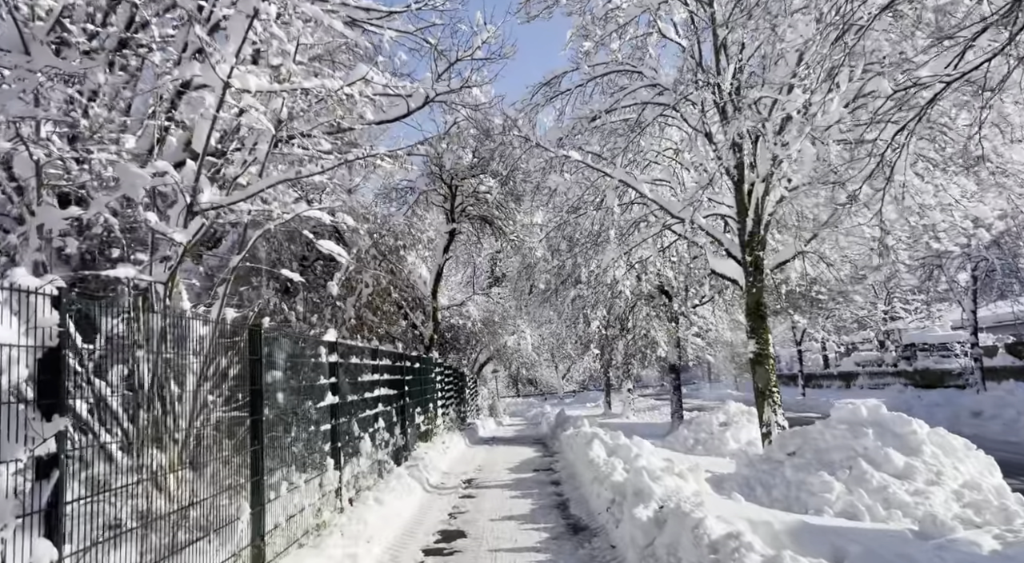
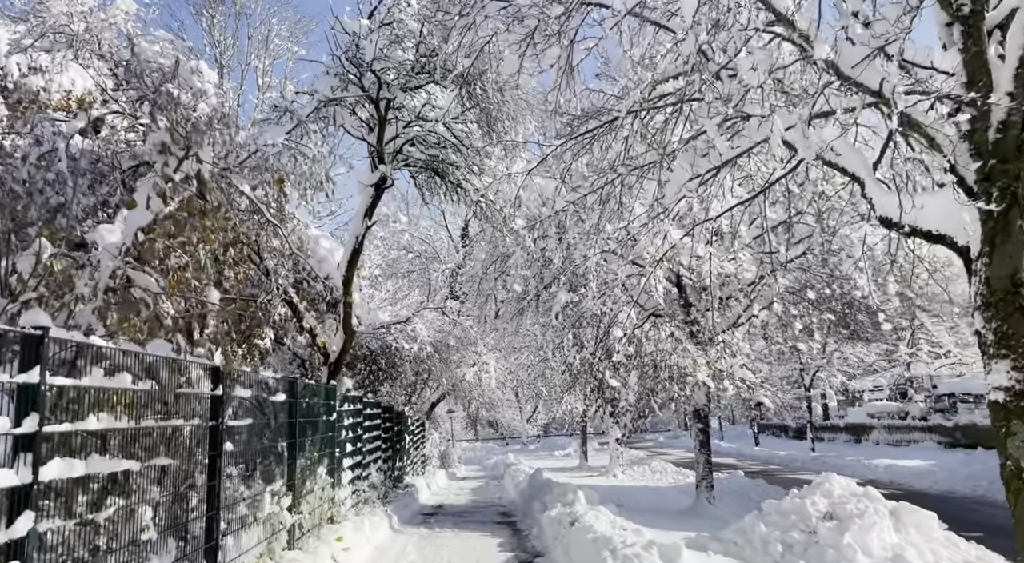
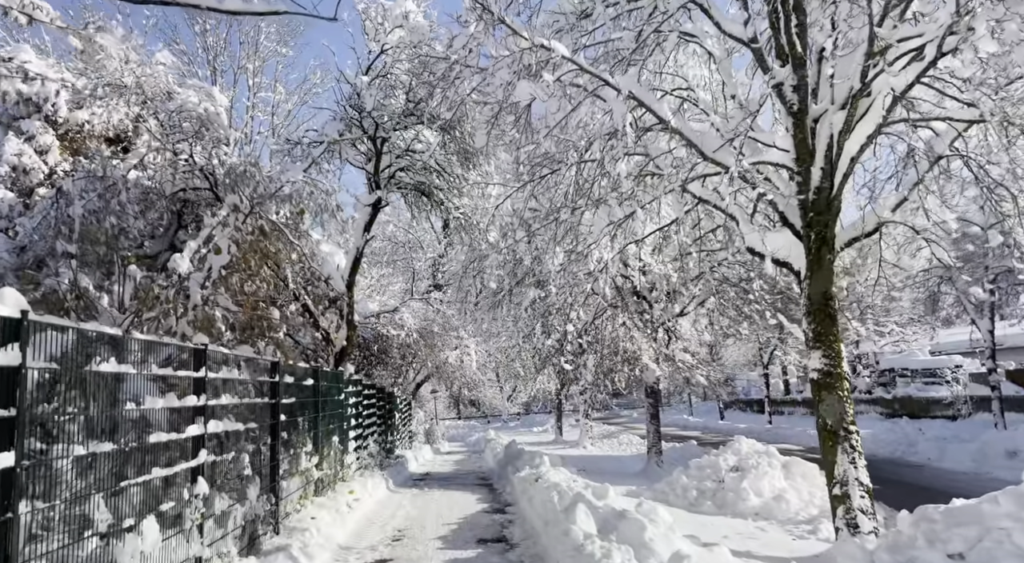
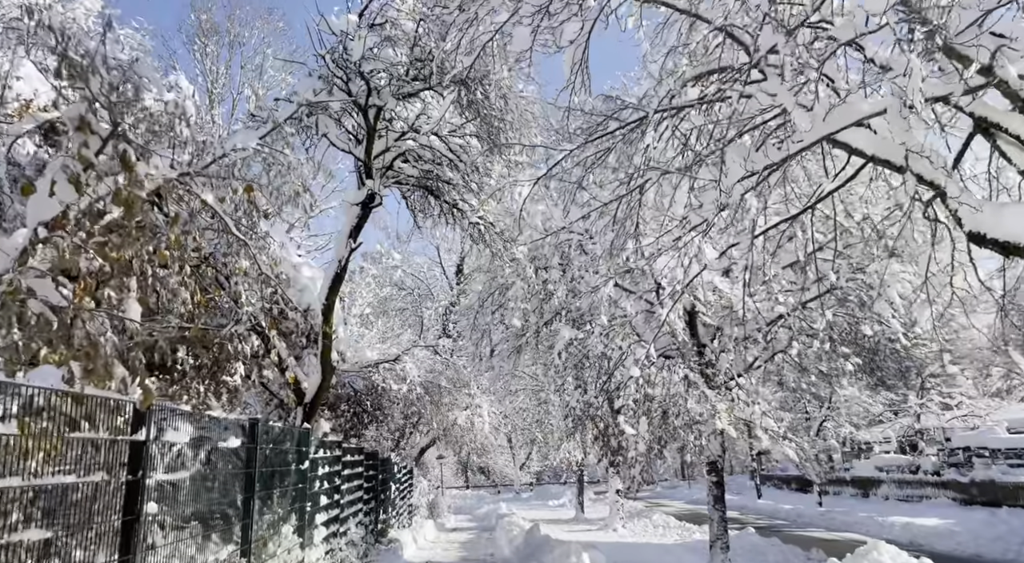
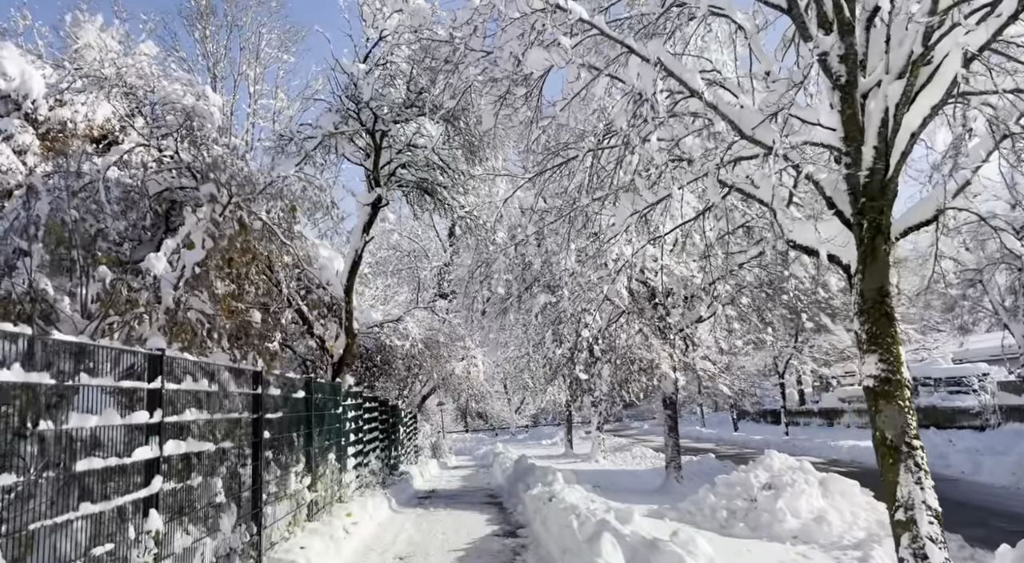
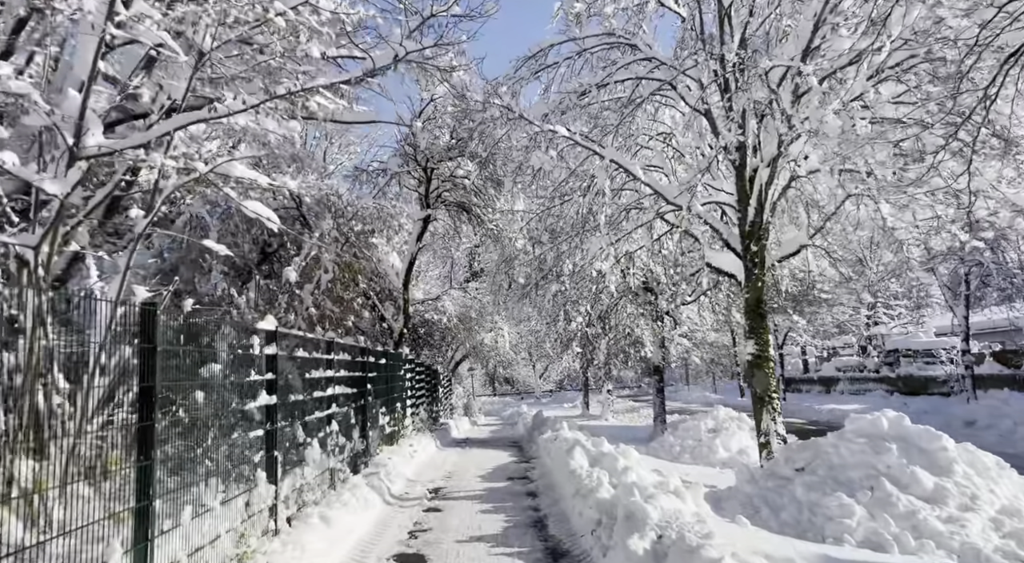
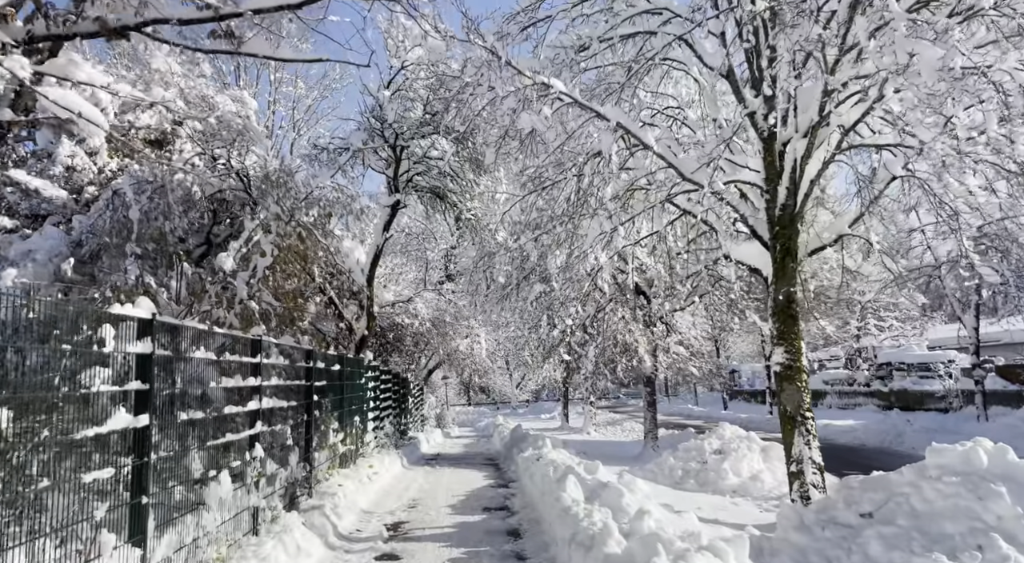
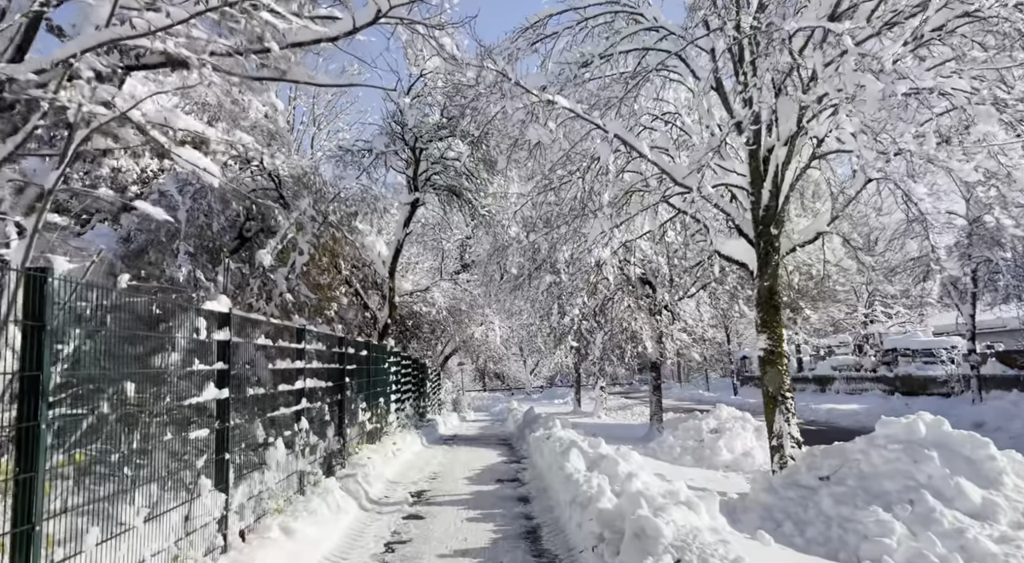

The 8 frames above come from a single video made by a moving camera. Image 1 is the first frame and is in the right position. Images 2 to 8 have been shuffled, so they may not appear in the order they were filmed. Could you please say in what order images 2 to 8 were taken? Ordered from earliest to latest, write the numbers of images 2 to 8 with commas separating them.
6, 8, 7, 3, 5, 2, 4
